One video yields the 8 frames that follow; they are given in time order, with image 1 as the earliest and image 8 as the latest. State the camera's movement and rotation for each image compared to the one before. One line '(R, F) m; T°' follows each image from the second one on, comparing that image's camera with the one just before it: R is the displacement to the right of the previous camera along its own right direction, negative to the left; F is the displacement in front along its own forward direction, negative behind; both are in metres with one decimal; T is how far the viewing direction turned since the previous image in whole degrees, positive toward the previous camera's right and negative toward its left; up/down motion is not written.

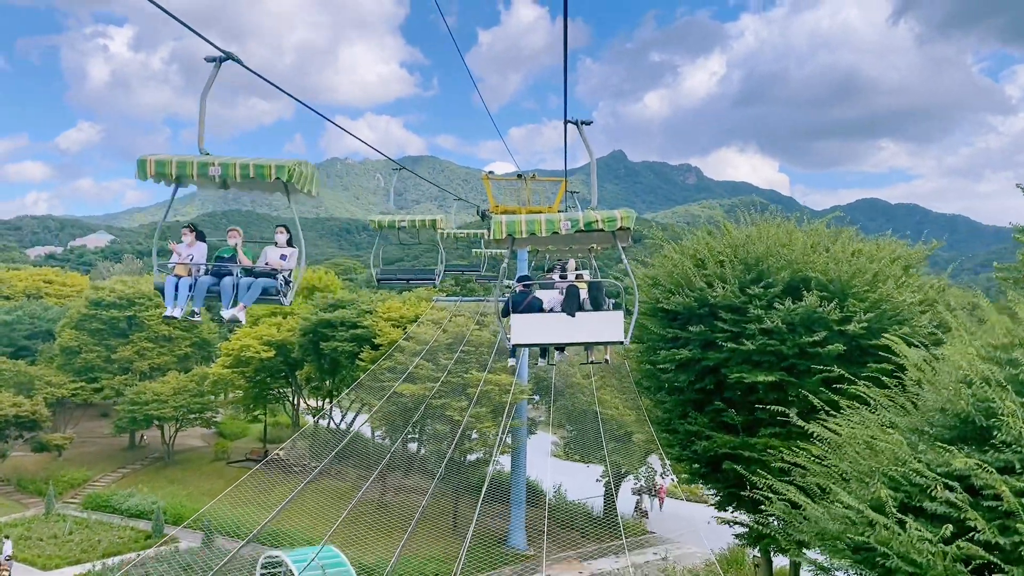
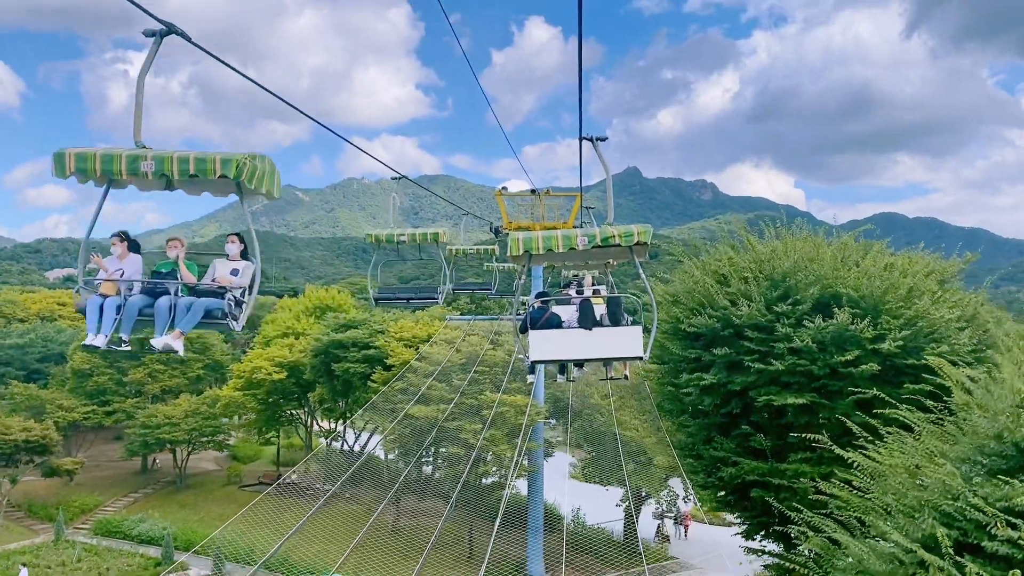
(0.0, +0.4) m; -1°
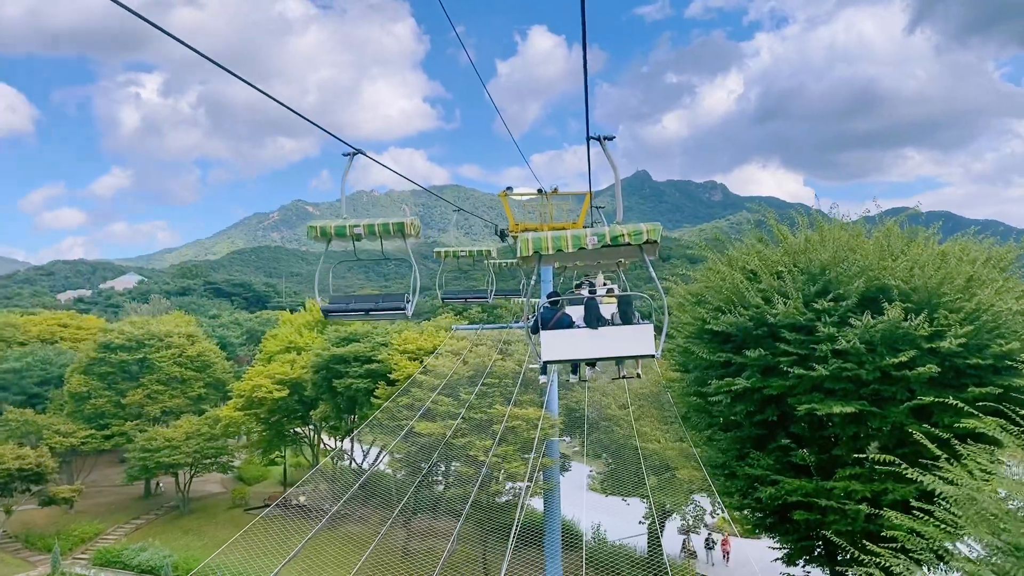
(+0.1, +1.0) m; -1°
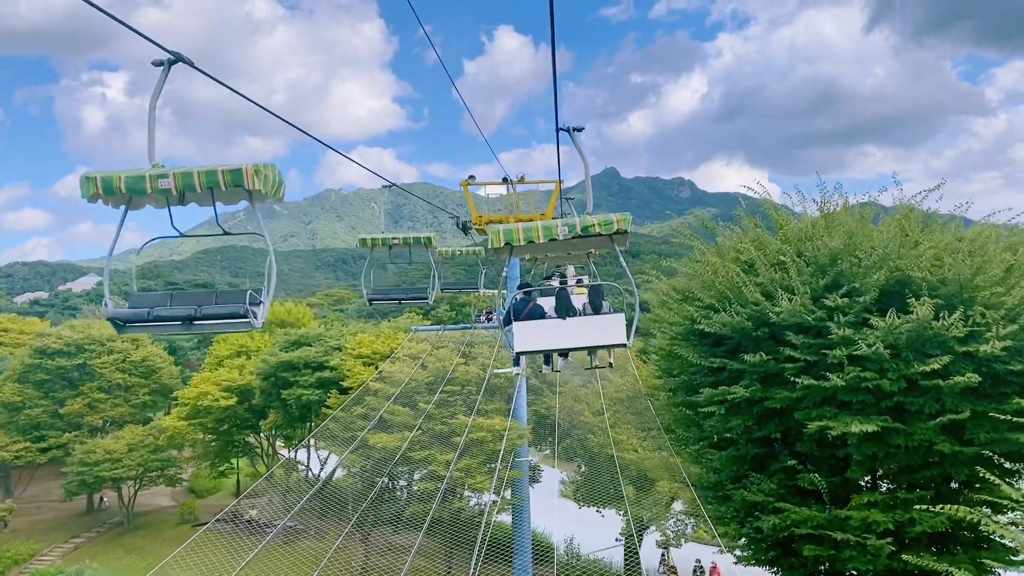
(+0.1, +1.3) m; +2°
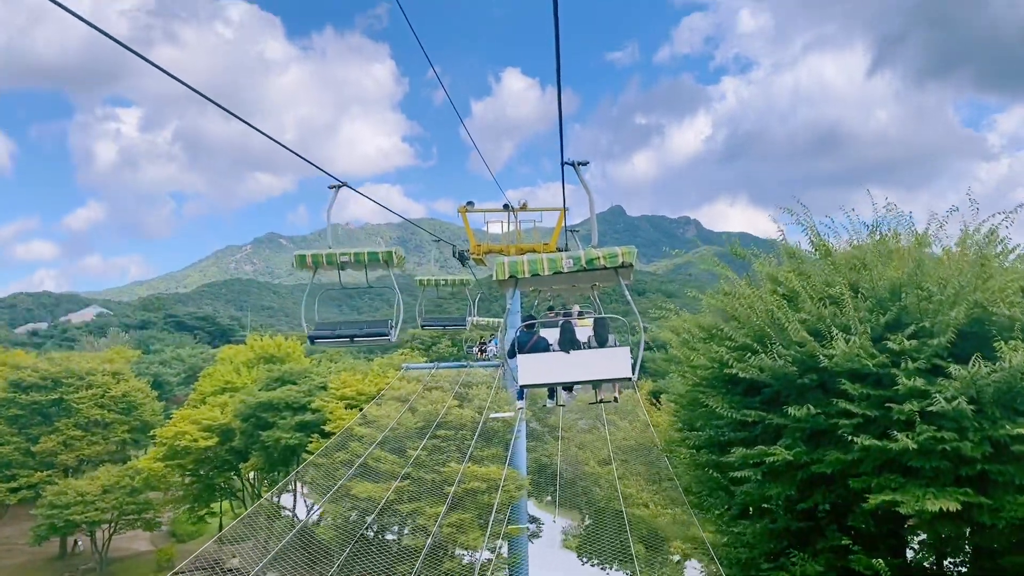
(+0.1, +1.2) m; 0°
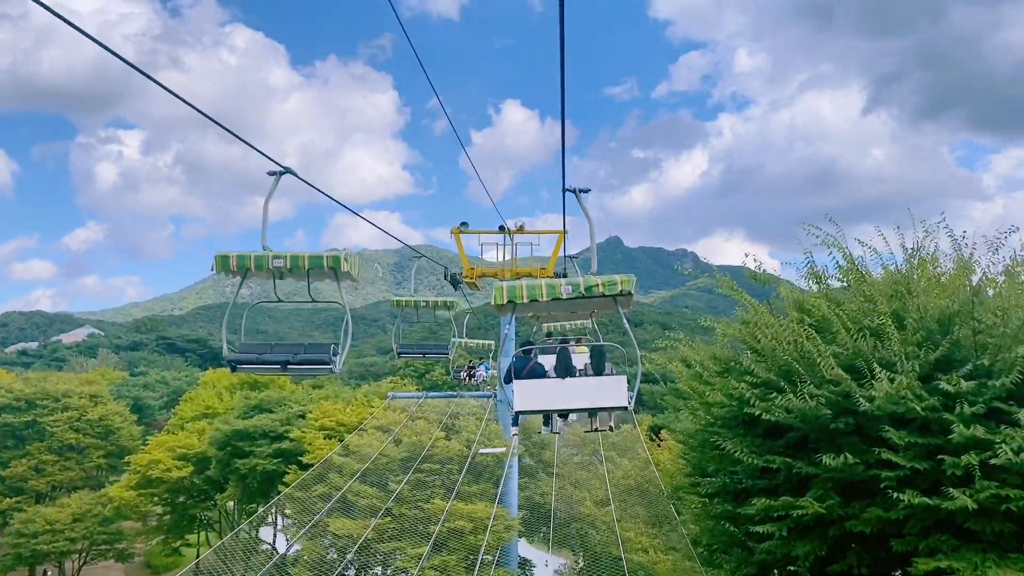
(0.0, +0.7) m; 0°
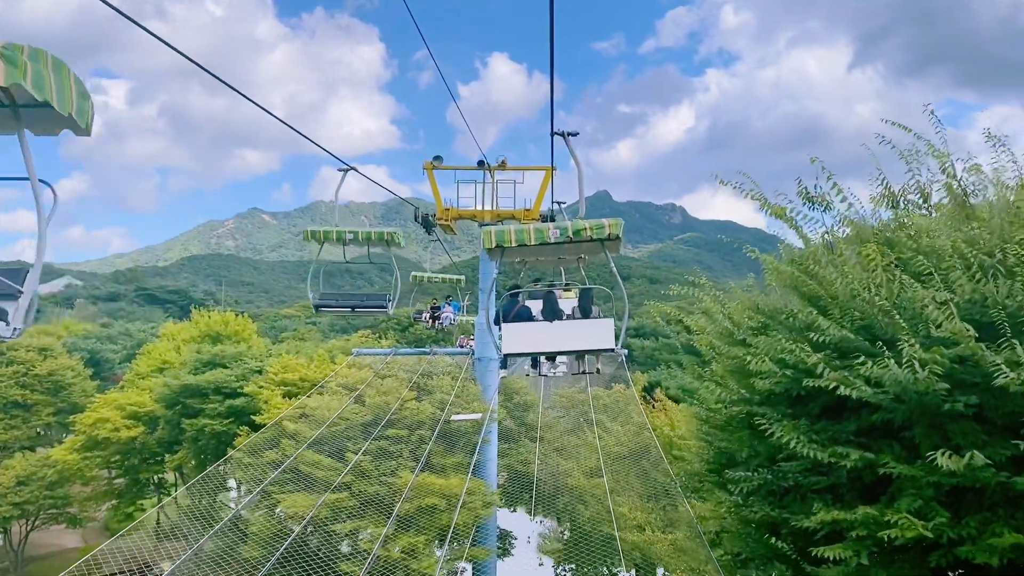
(+0.1, +1.6) m; +1°
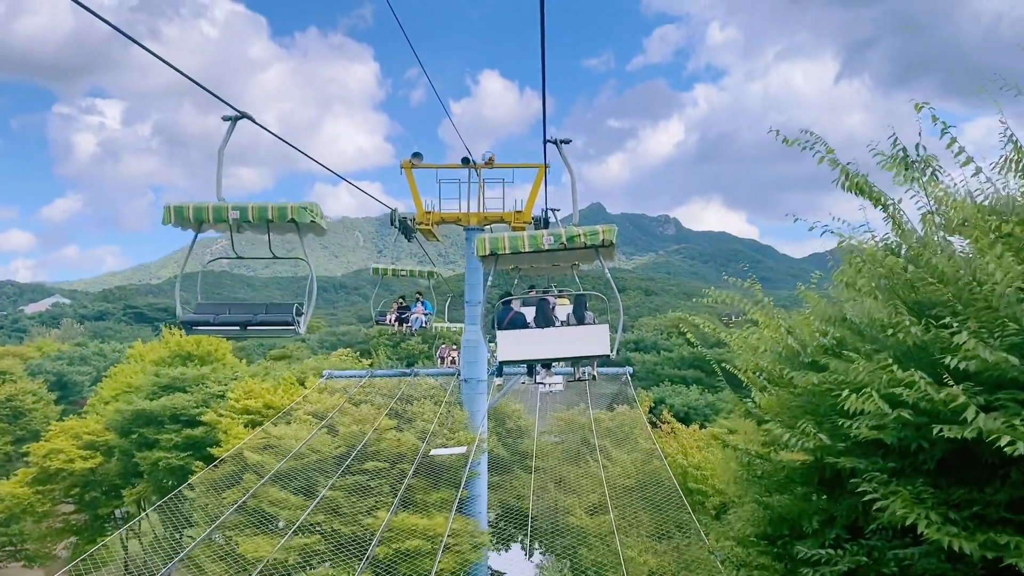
(+0.1, +1.3) m; 0°
